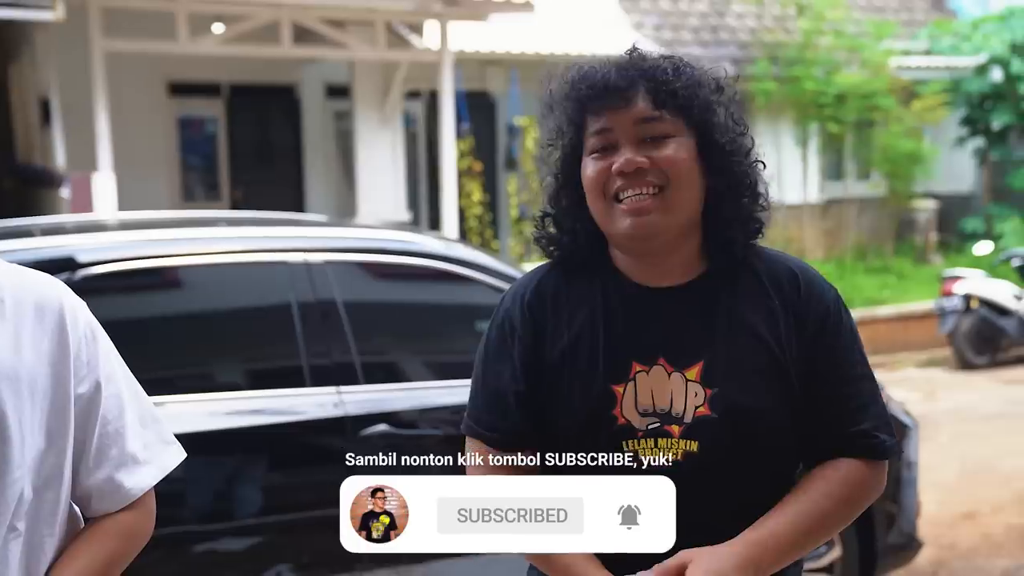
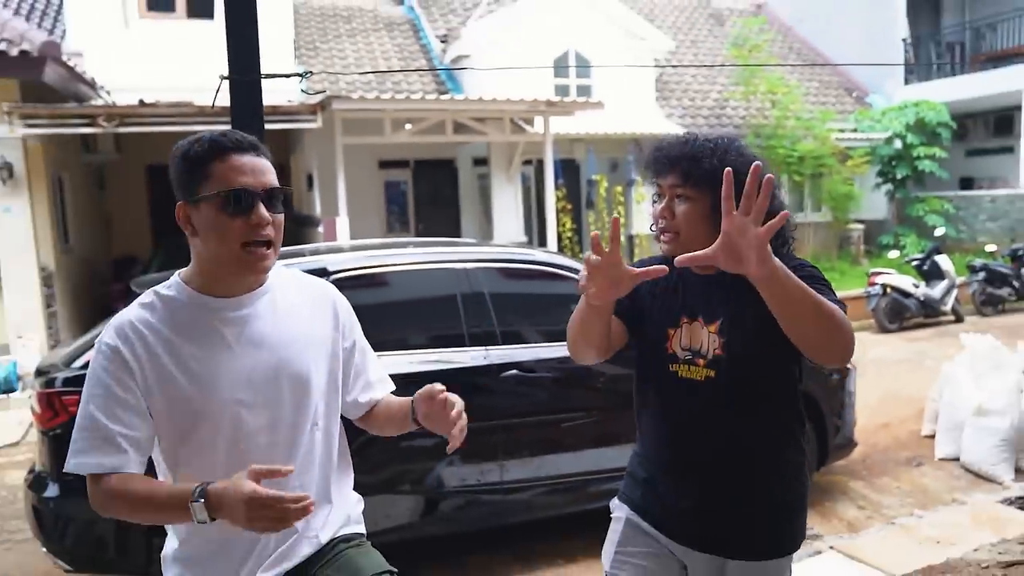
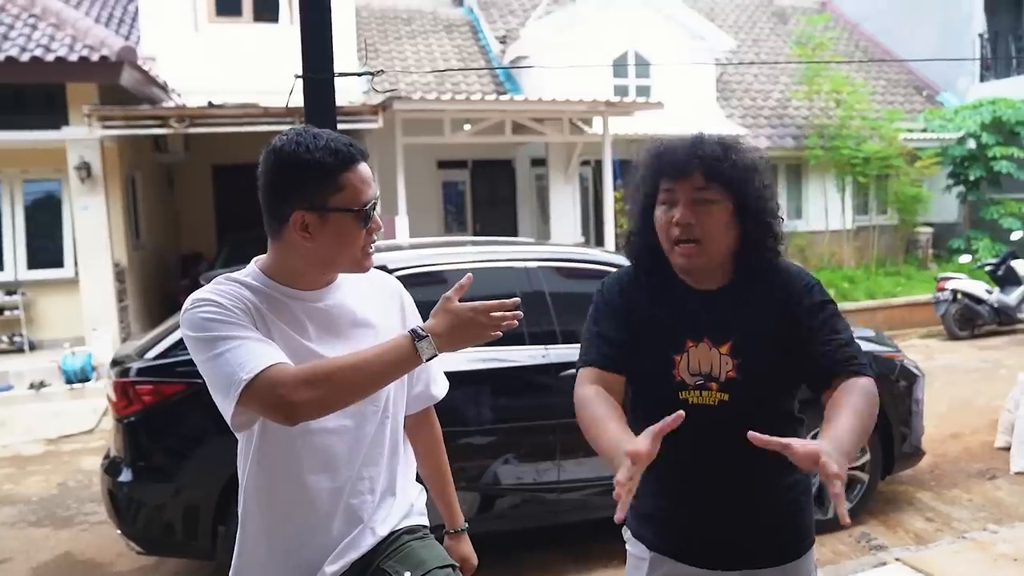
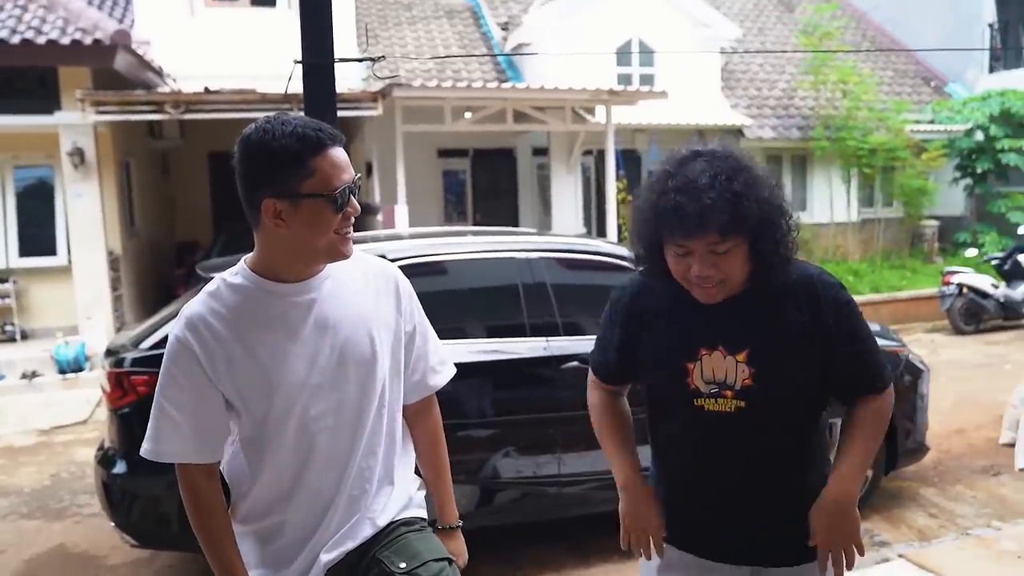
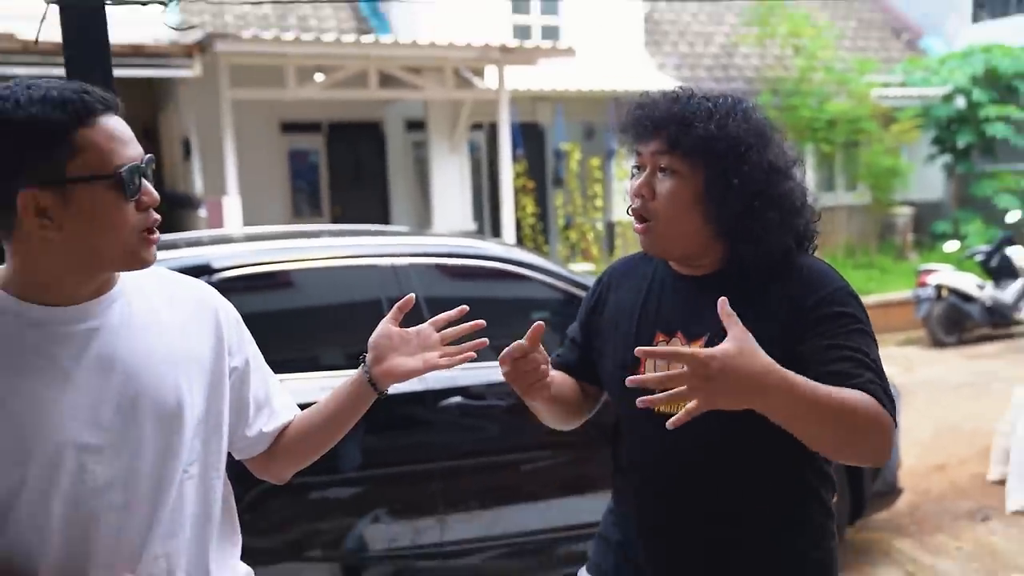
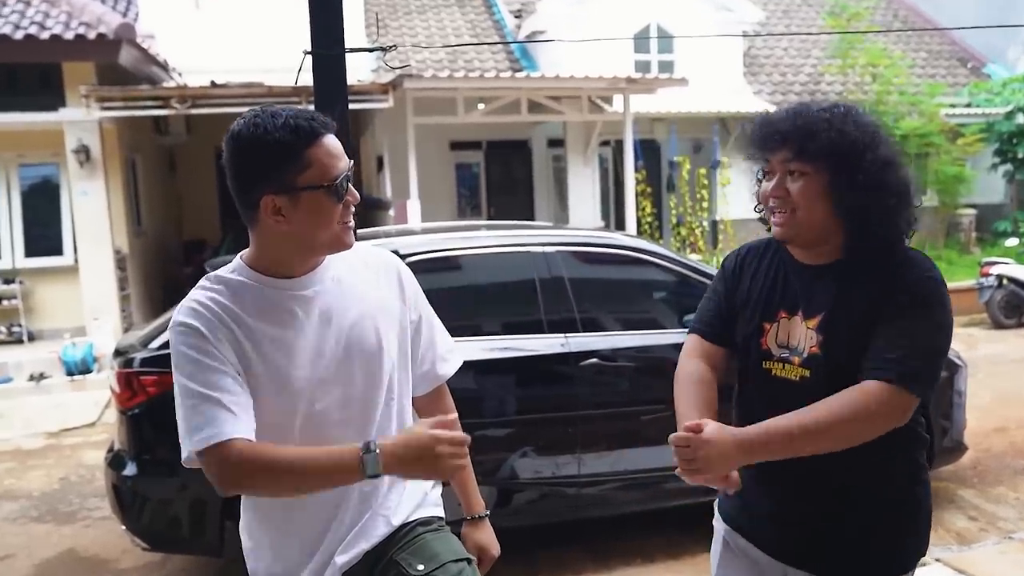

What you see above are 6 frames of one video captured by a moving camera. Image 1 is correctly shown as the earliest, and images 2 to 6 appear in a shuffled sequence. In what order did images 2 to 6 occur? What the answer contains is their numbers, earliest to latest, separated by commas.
5, 2, 3, 6, 4
